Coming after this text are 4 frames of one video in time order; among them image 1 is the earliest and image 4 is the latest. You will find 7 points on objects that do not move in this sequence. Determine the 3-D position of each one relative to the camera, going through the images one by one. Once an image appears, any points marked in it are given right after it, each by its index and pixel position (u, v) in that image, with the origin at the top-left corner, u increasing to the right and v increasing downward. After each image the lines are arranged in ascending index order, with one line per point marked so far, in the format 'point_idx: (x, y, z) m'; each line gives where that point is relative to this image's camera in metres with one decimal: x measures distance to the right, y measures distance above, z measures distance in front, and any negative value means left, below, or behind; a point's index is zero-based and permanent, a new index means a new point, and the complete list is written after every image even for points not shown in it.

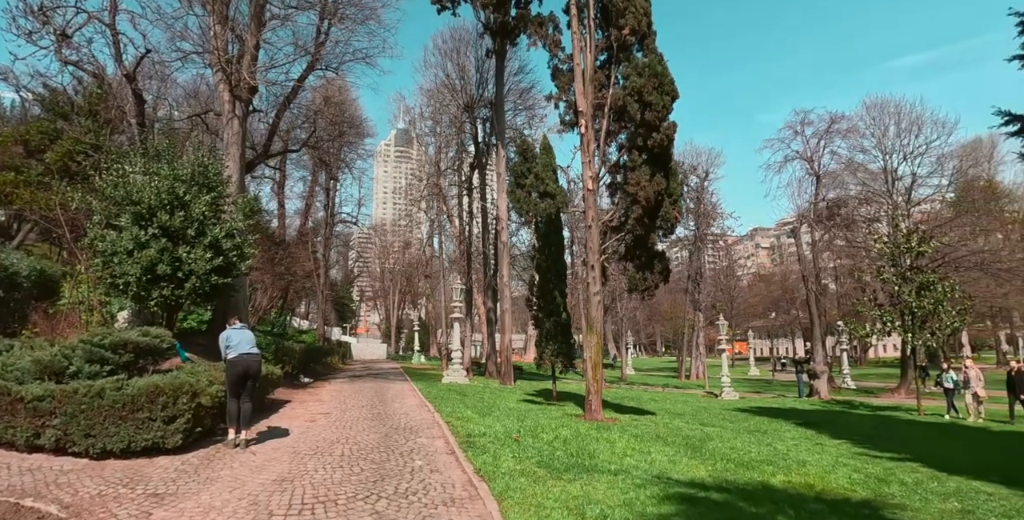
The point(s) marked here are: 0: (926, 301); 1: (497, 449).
0: (+11.9, -1.2, +15.4) m
1: (-0.2, -2.3, +6.5) m
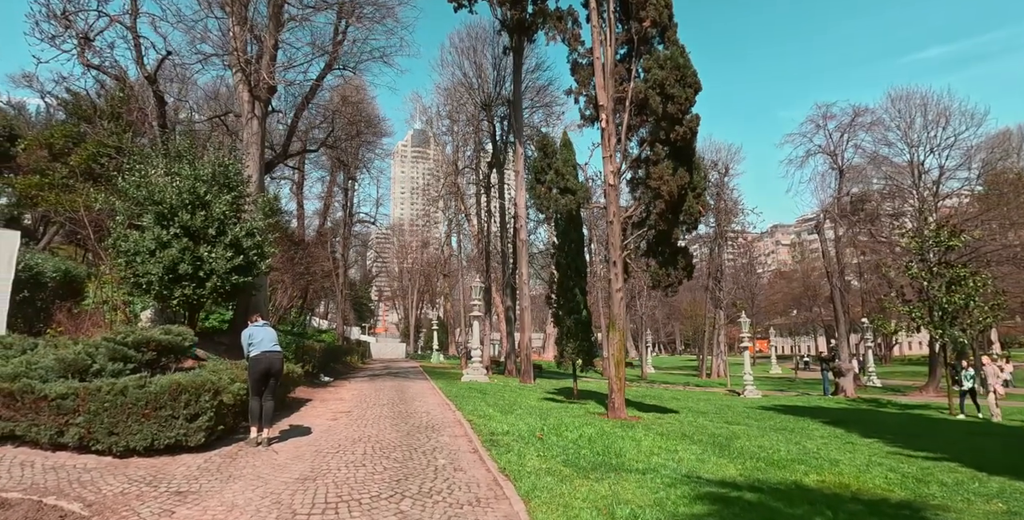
0: (+12.4, -1.0, +15.0) m
1: (+0.1, -2.2, +6.4) m
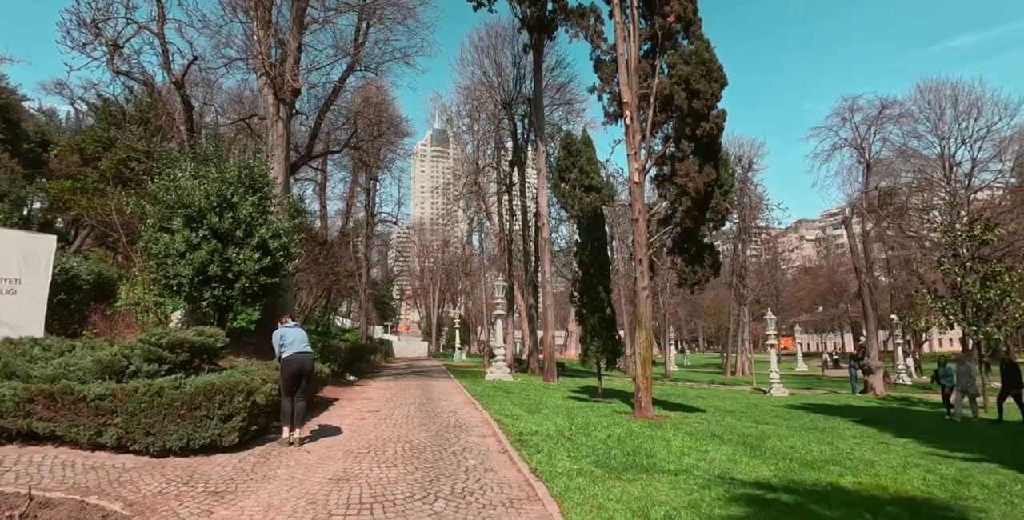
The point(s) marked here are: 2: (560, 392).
0: (+13.0, -0.9, +14.5) m
1: (+0.4, -2.2, +6.3) m
2: (+1.3, -3.7, +15.2) m
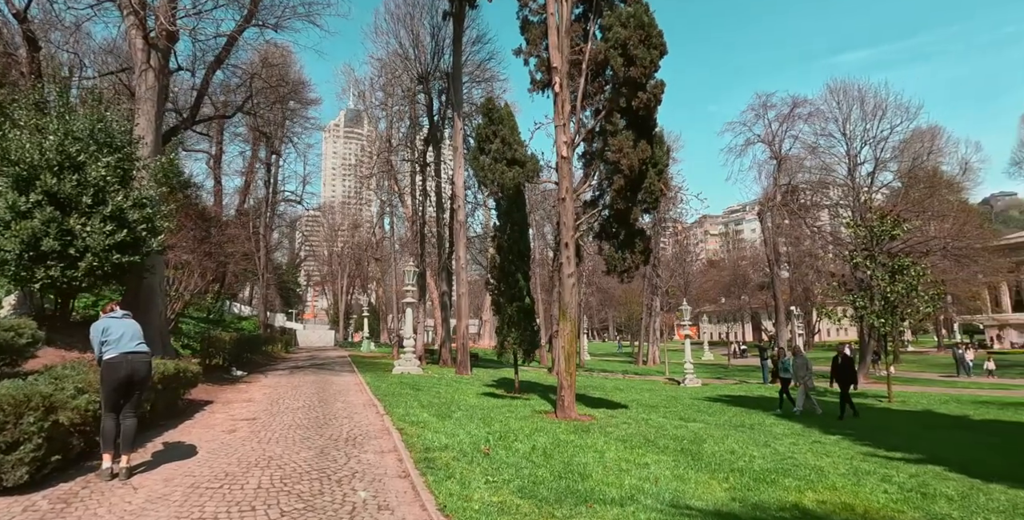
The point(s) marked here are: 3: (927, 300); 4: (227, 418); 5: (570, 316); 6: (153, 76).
0: (+10.8, -0.7, +15.1) m
1: (-0.5, -2.0, +5.1) m
2: (-1.0, -3.3, +14.0) m
3: (+11.5, -1.1, +15.0) m
4: (-4.4, -2.4, +8.4) m
5: (+1.0, -1.0, +9.8) m
6: (-9.2, +4.7, +13.8) m
